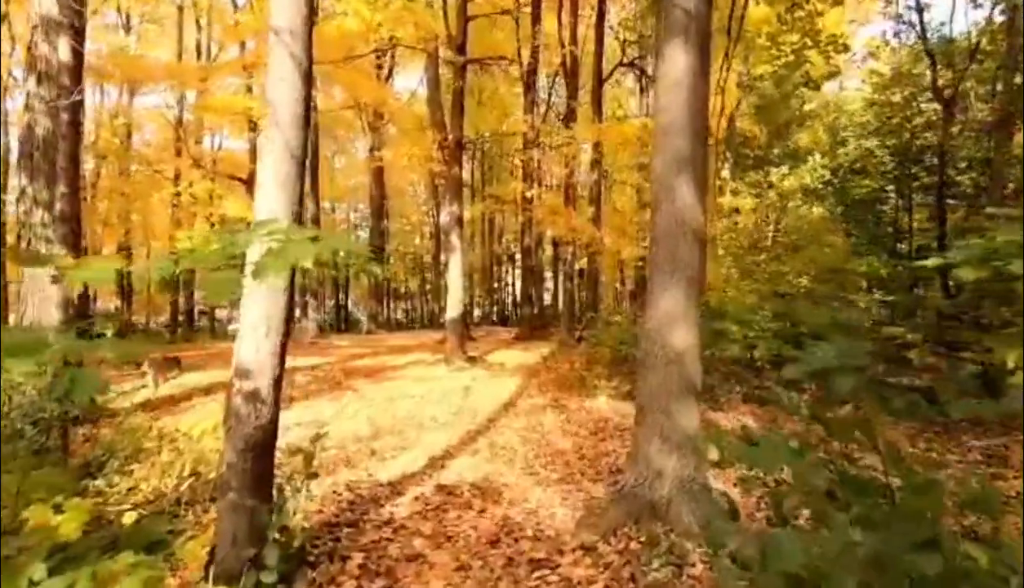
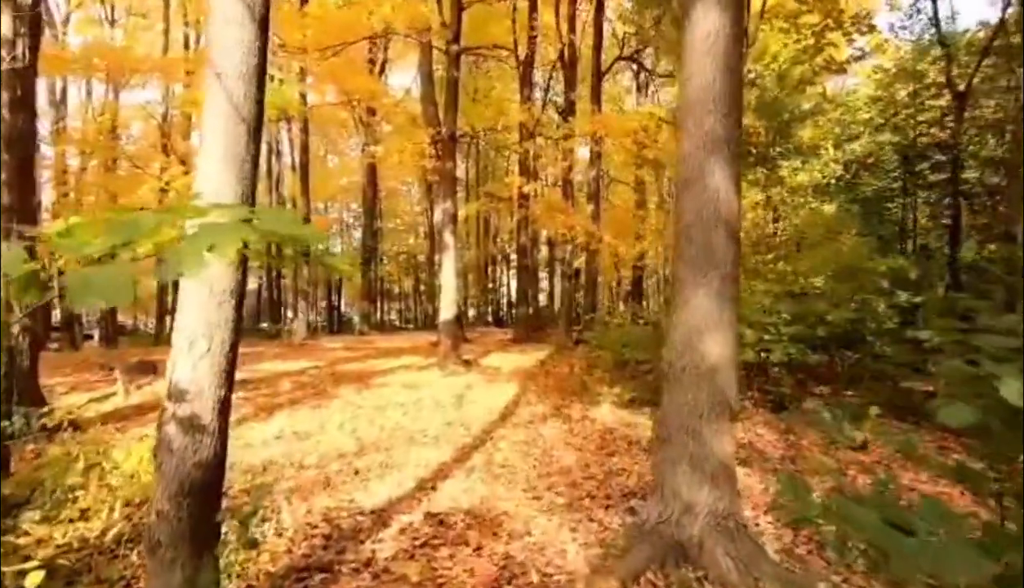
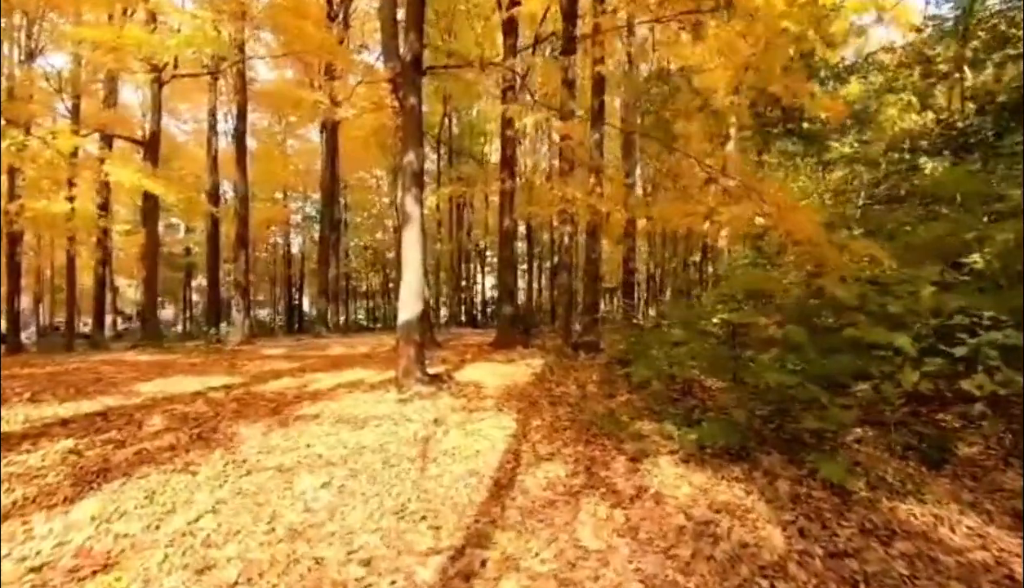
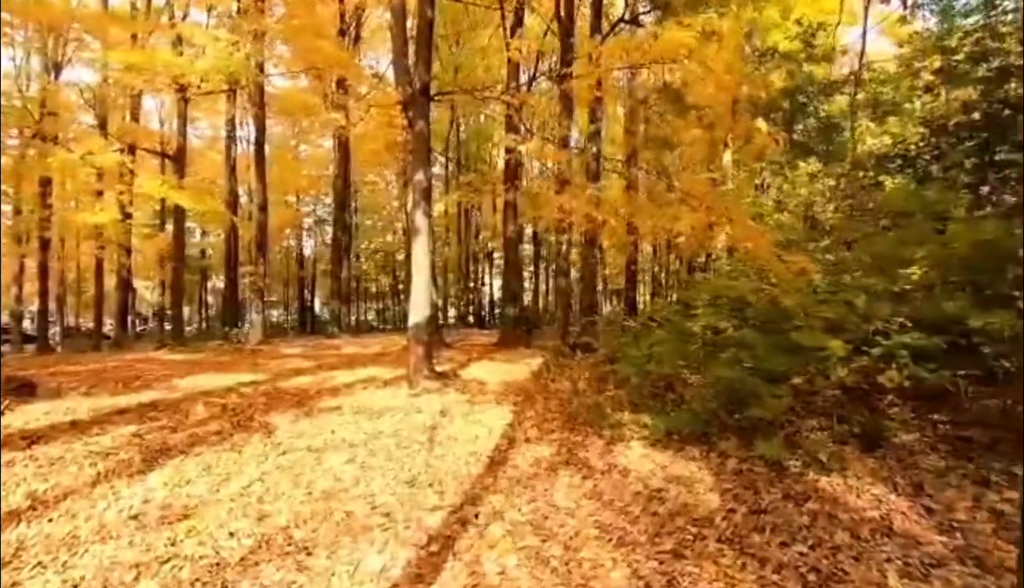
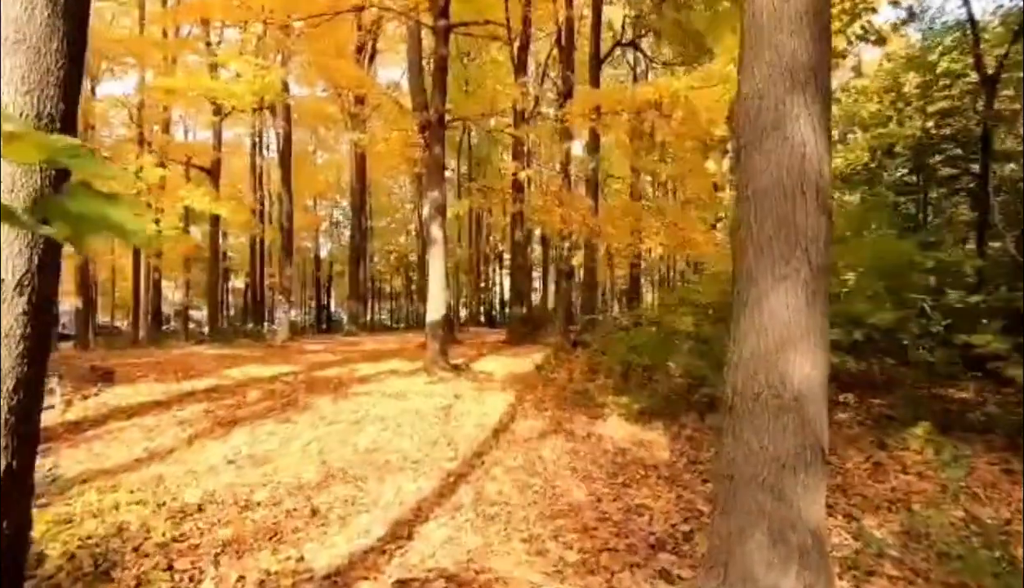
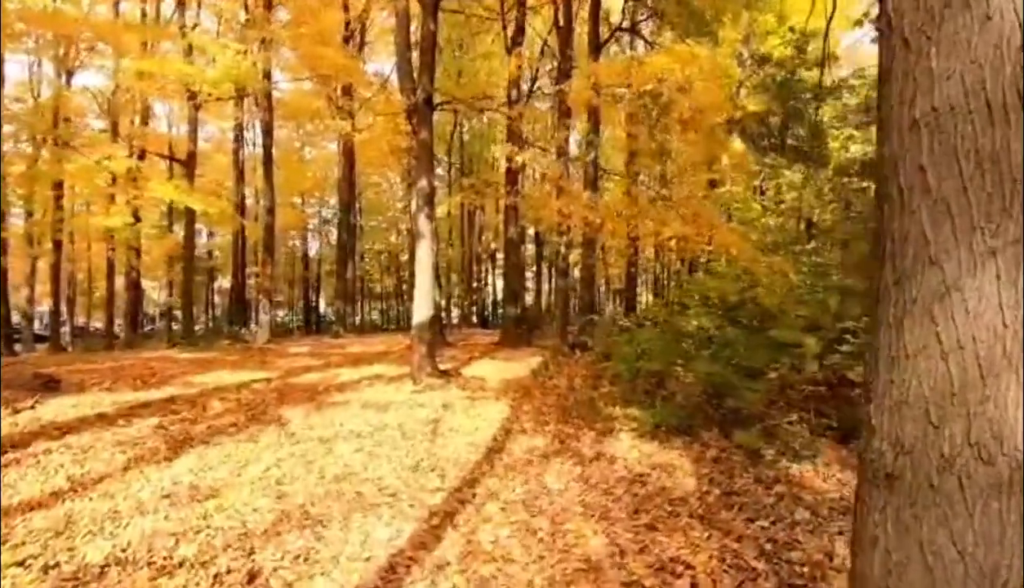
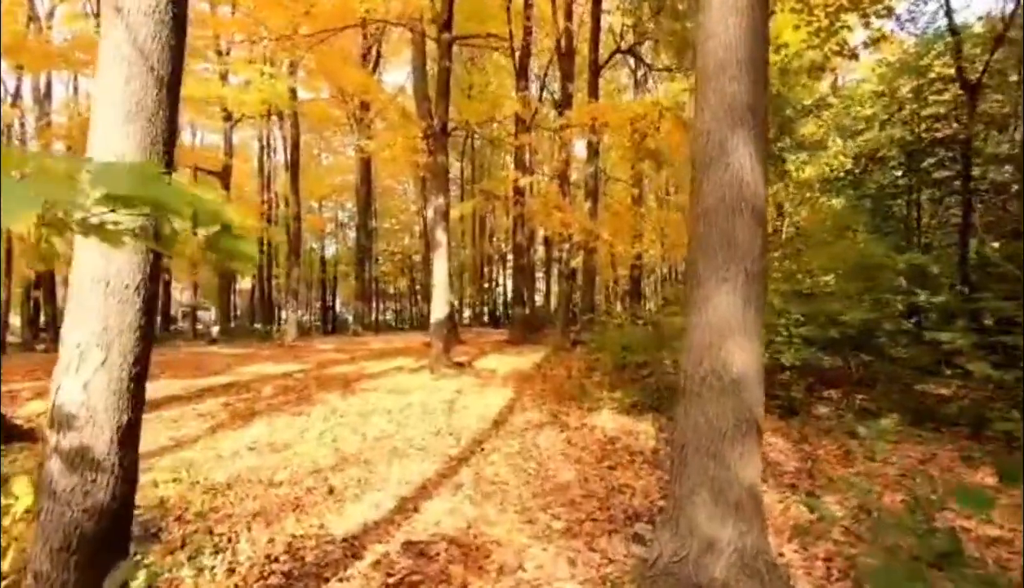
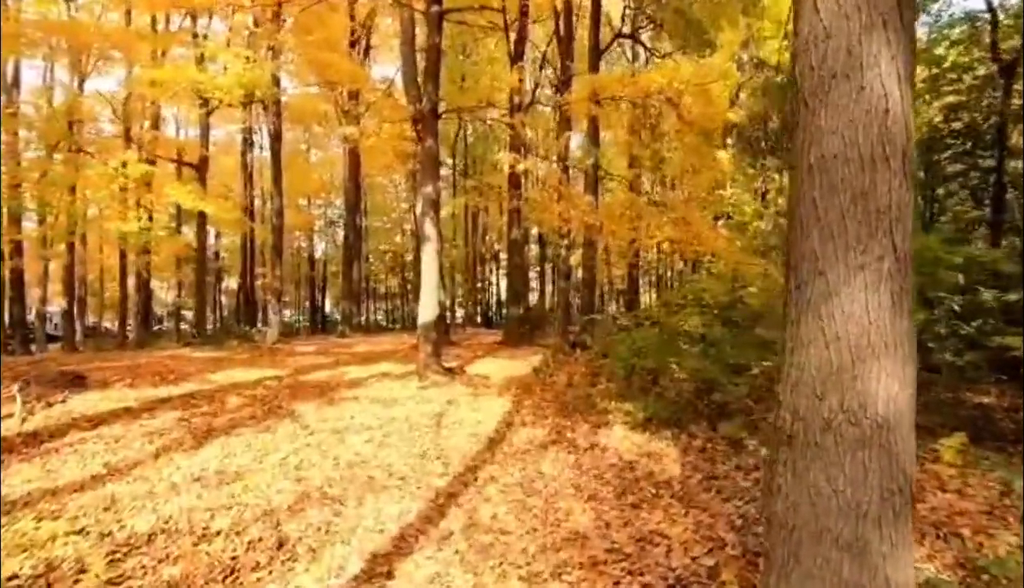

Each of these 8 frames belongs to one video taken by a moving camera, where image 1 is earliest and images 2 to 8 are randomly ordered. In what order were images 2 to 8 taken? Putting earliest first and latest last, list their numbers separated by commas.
2, 7, 5, 8, 6, 4, 3
